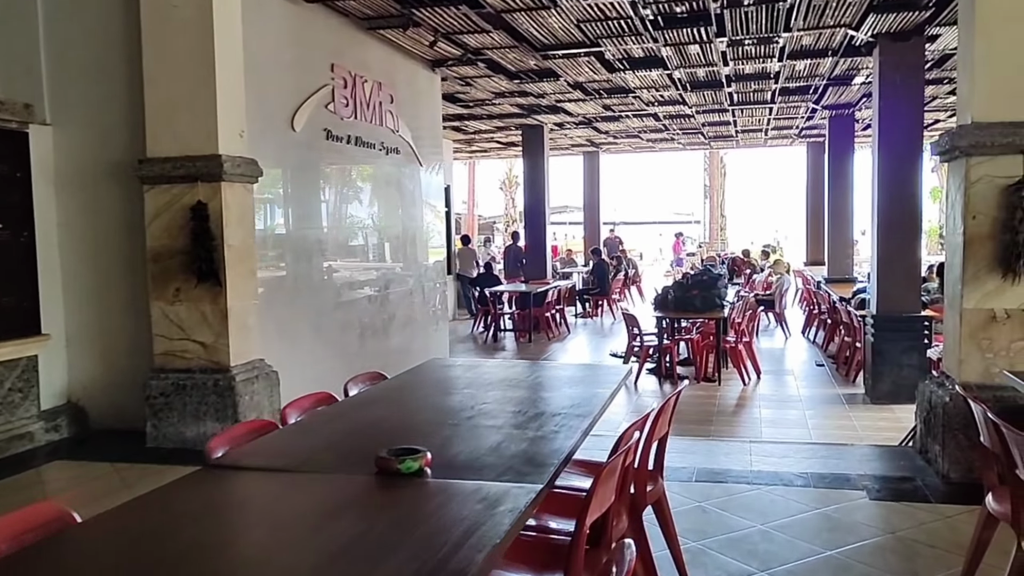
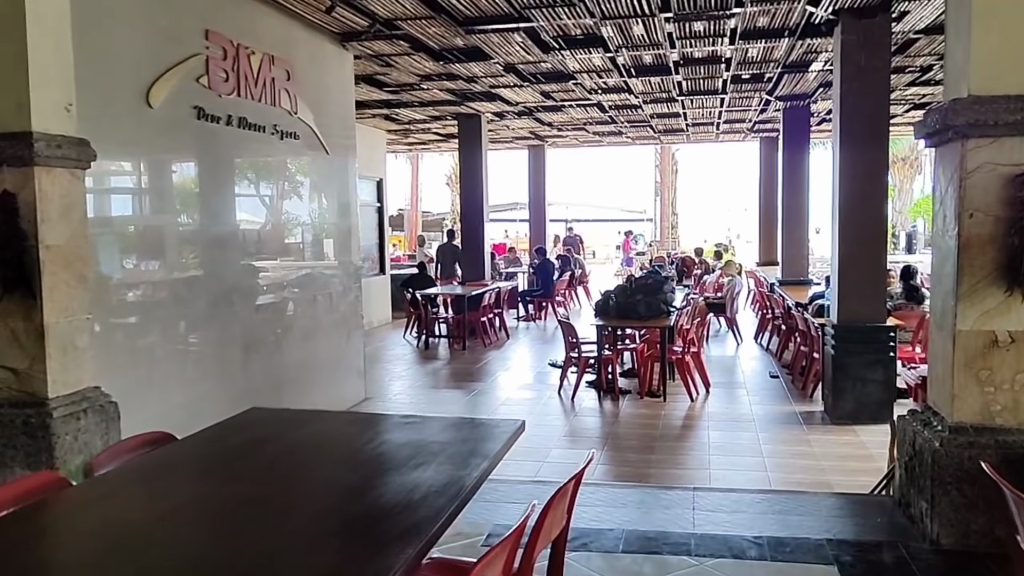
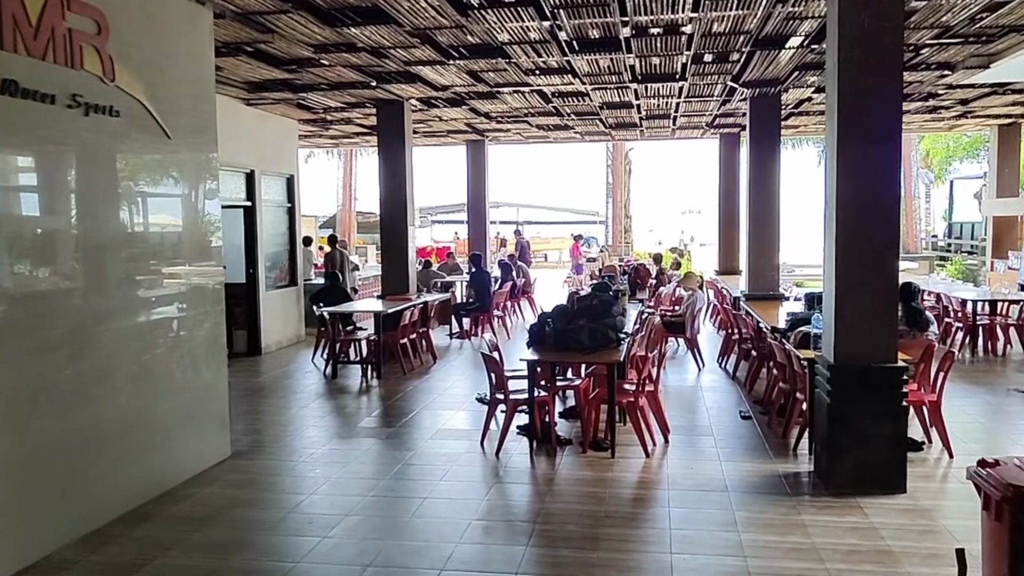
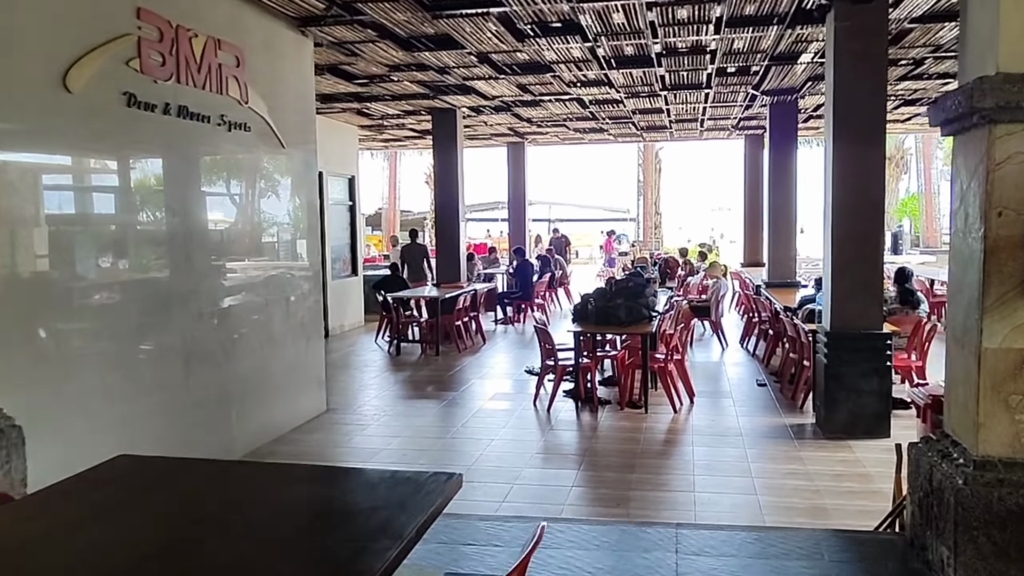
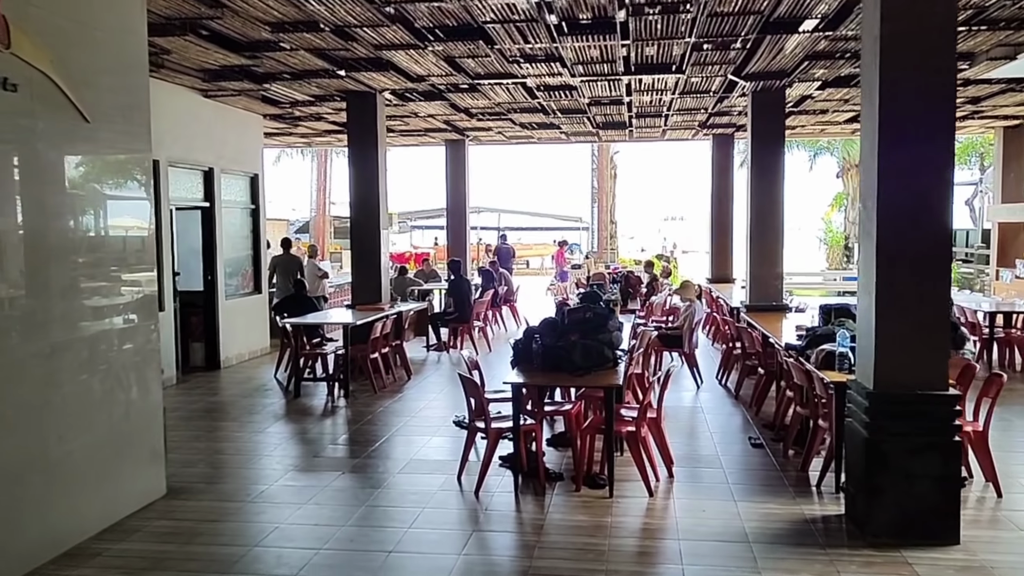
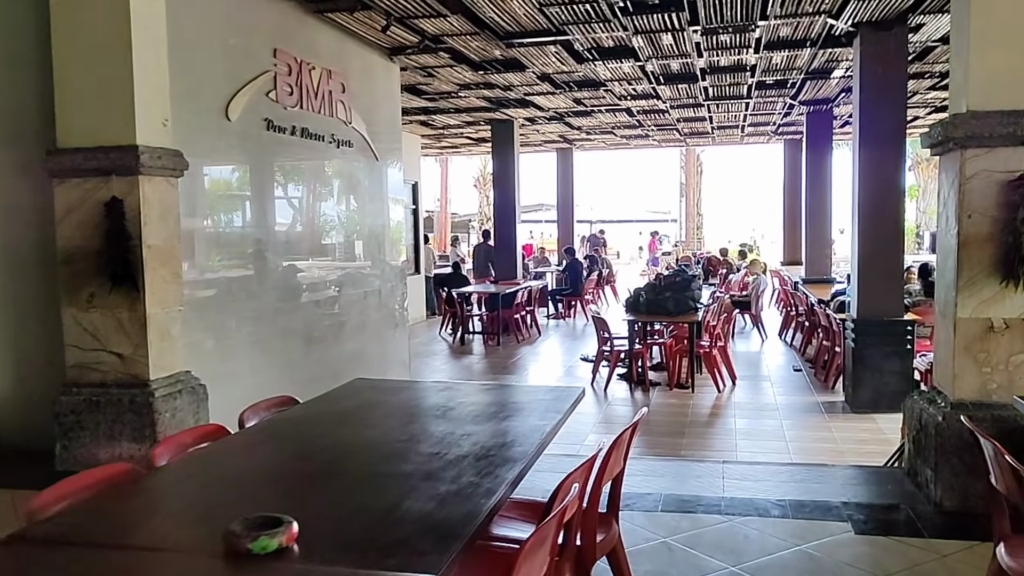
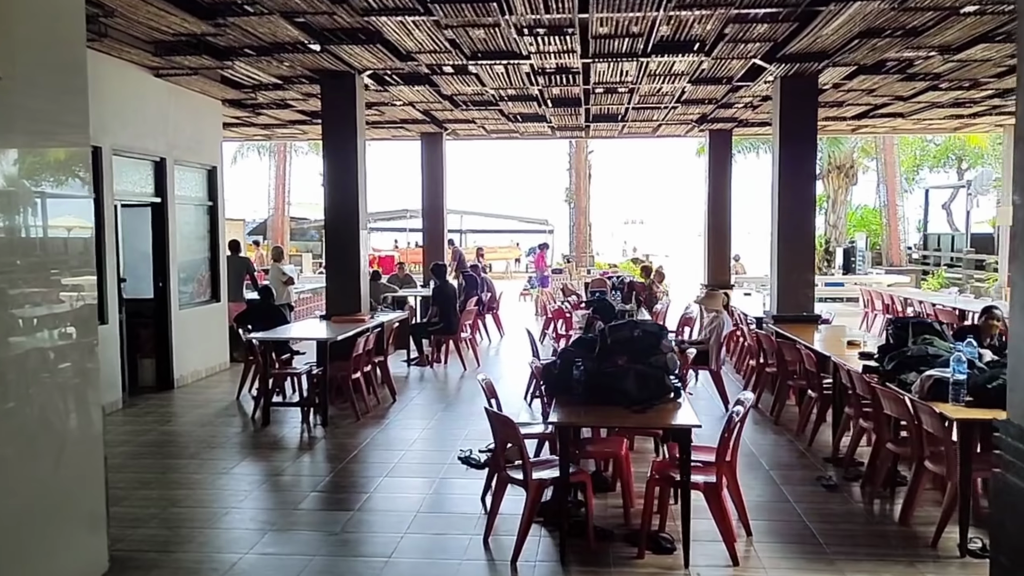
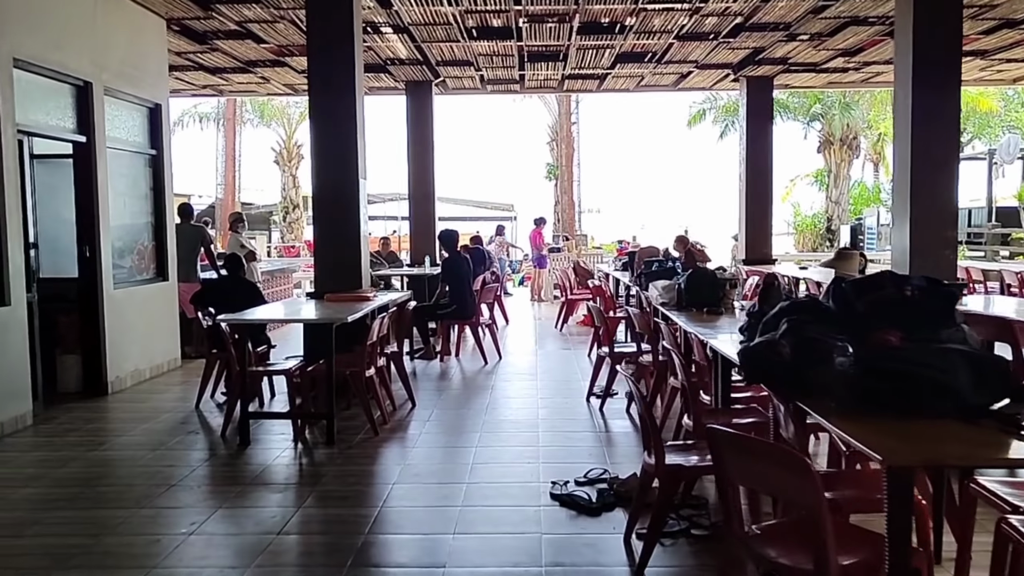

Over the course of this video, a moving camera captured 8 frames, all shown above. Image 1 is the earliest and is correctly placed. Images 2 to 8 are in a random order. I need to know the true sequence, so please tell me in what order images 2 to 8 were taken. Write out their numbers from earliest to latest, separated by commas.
6, 2, 4, 3, 5, 7, 8
